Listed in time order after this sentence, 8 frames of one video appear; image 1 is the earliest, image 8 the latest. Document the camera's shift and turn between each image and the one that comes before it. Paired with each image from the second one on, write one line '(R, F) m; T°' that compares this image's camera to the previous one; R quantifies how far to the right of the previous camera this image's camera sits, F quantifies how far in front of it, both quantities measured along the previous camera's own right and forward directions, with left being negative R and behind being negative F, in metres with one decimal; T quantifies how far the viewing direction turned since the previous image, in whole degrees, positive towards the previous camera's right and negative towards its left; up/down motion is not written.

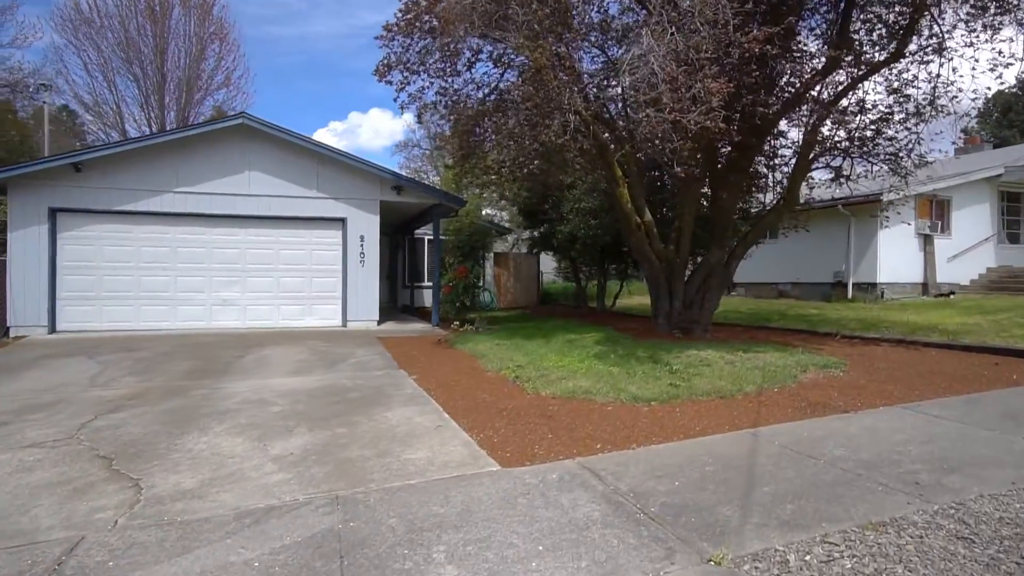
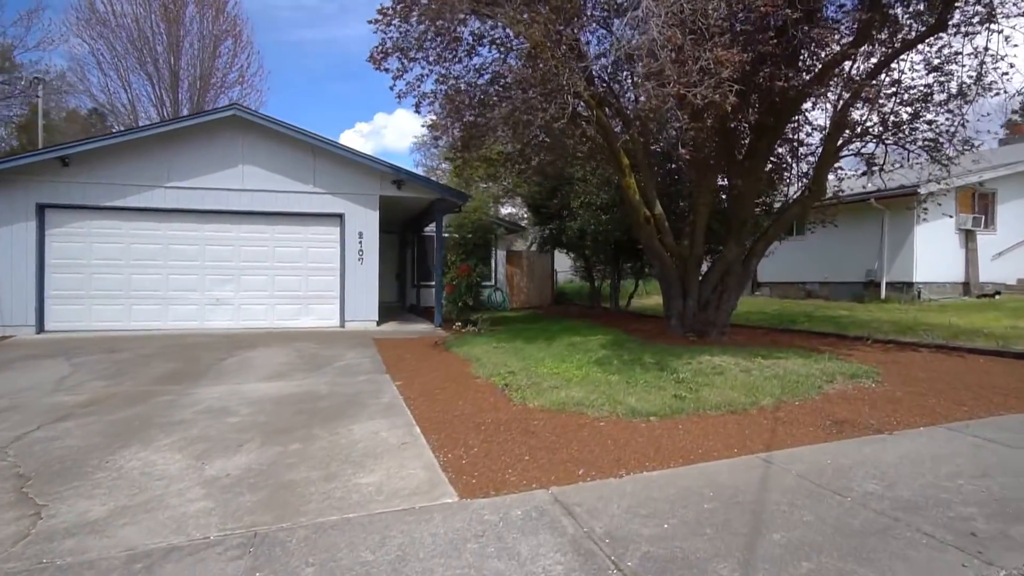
(+0.4, +0.8) m; -2°
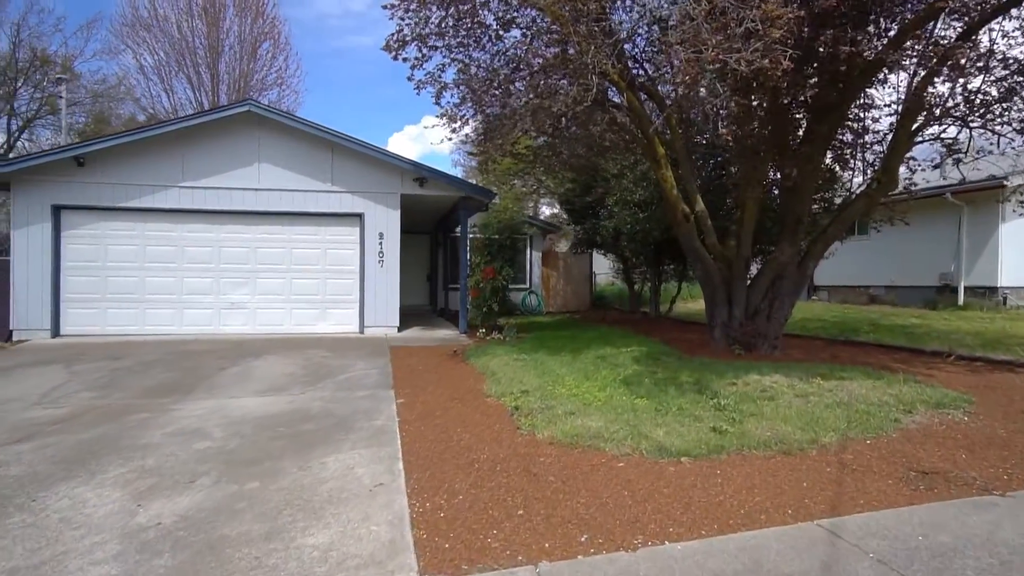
(+0.4, +1.0) m; -4°
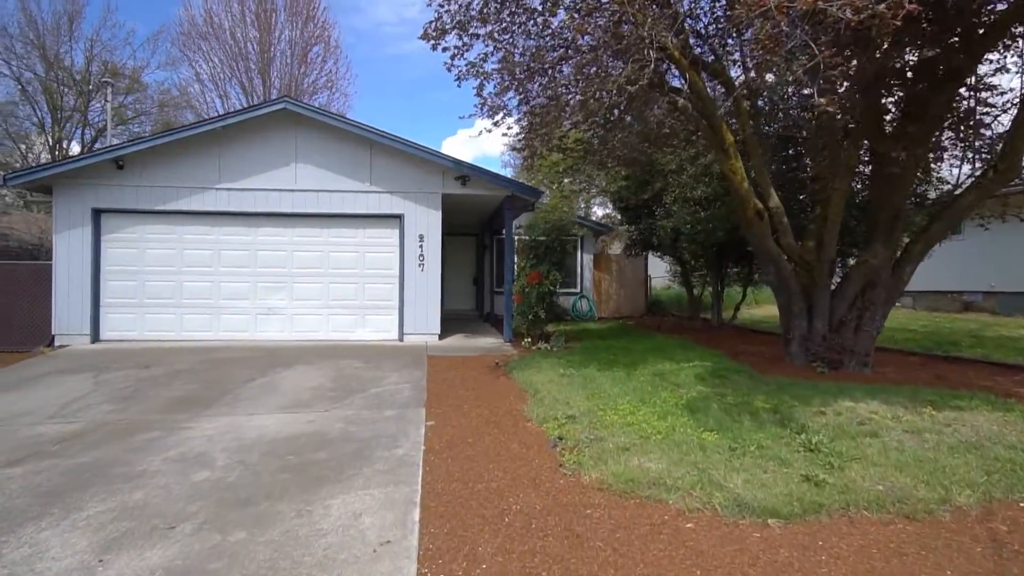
(+0.1, +0.9) m; -5°
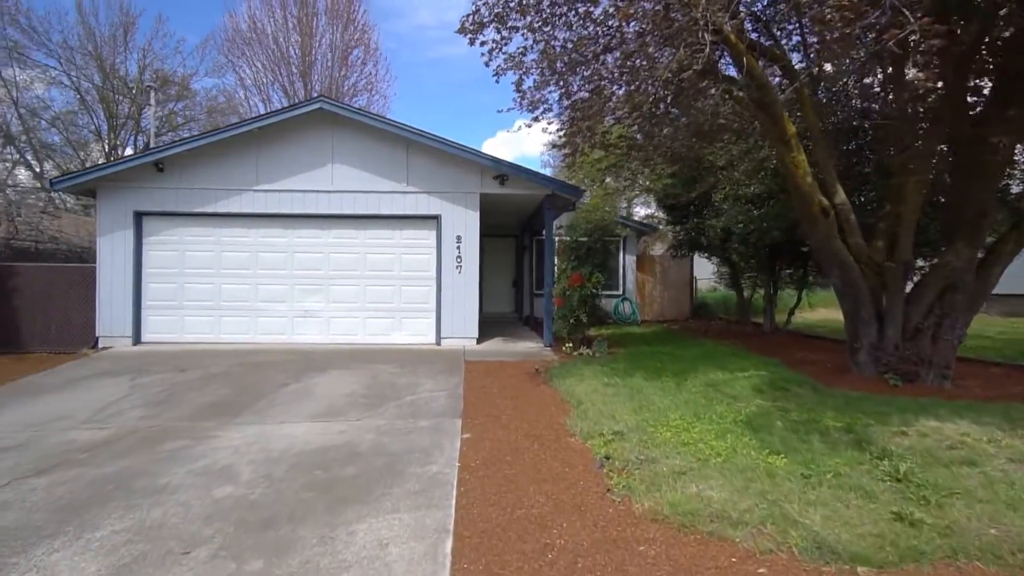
(0.0, +0.4) m; -4°
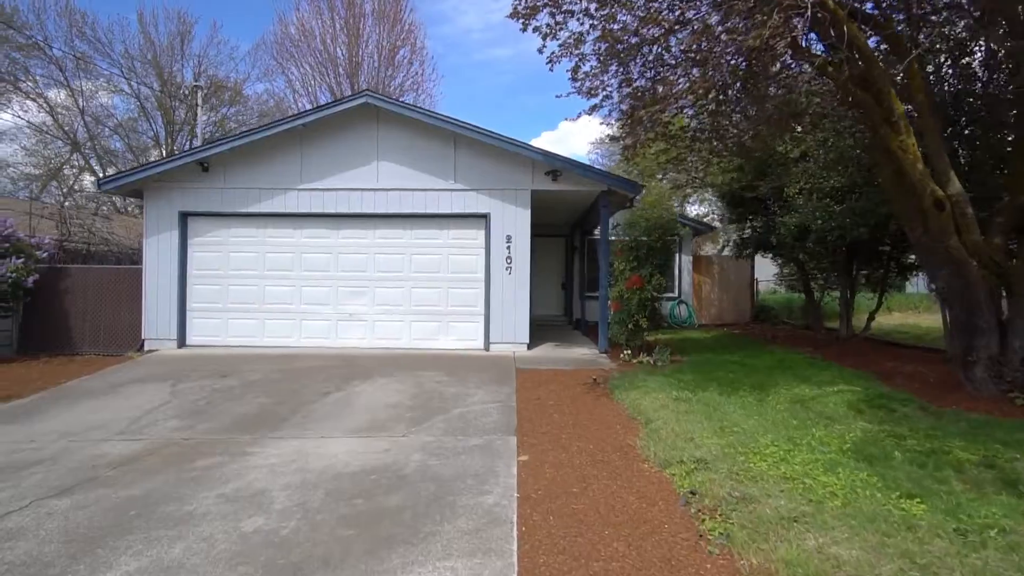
(-0.2, +0.7) m; -4°
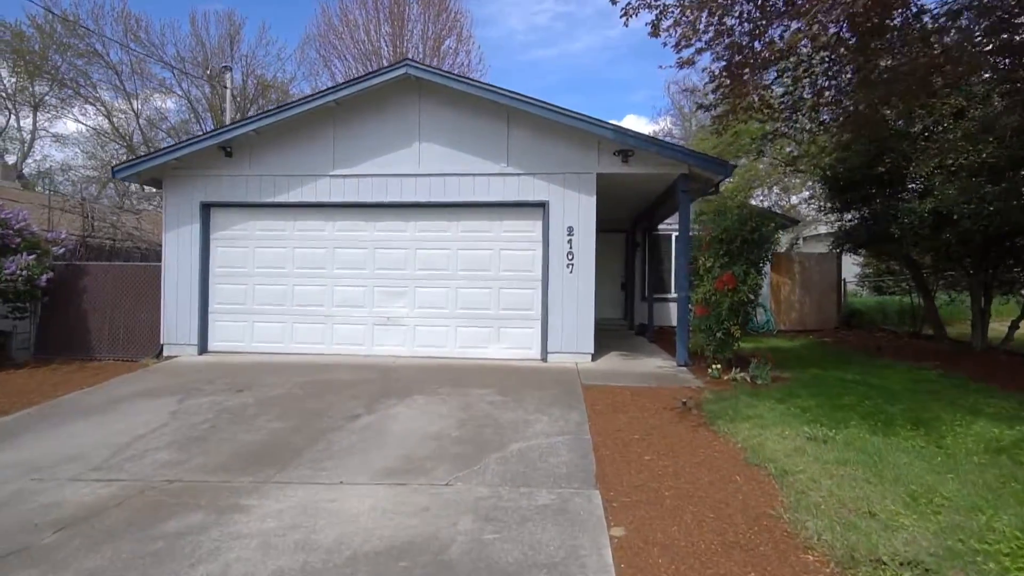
(-0.3, +1.6) m; -4°
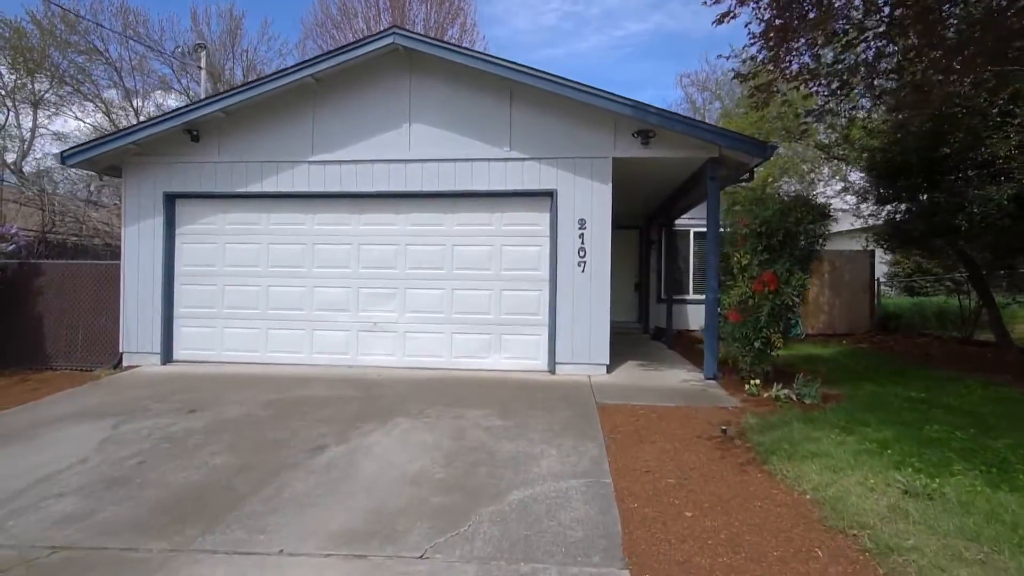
(+0.1, +1.2) m; -1°
